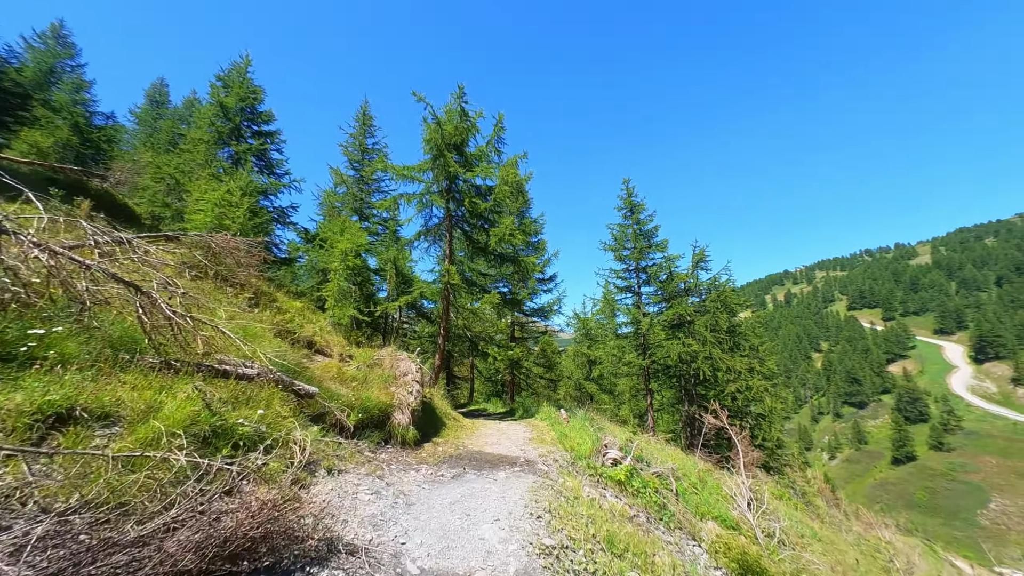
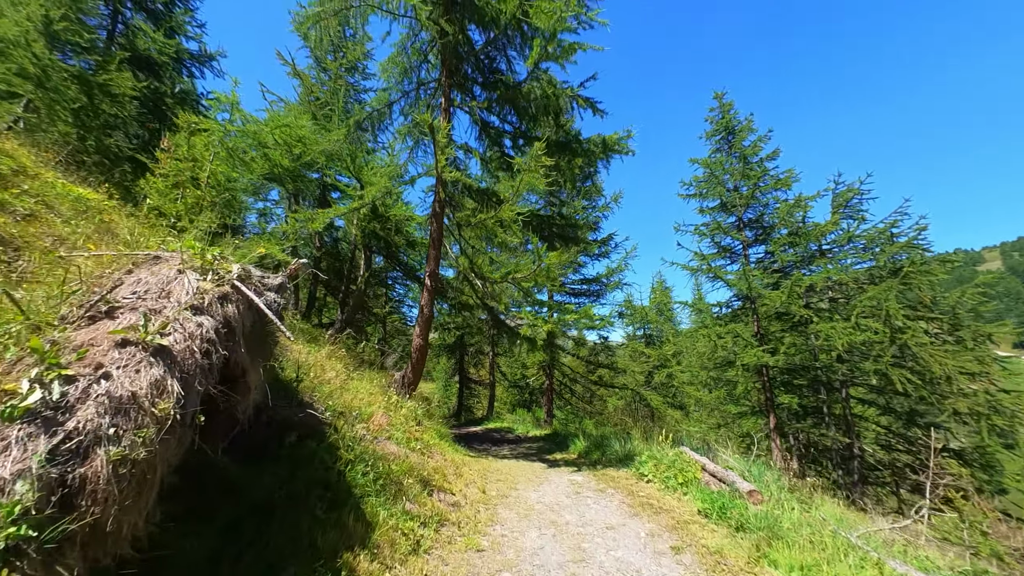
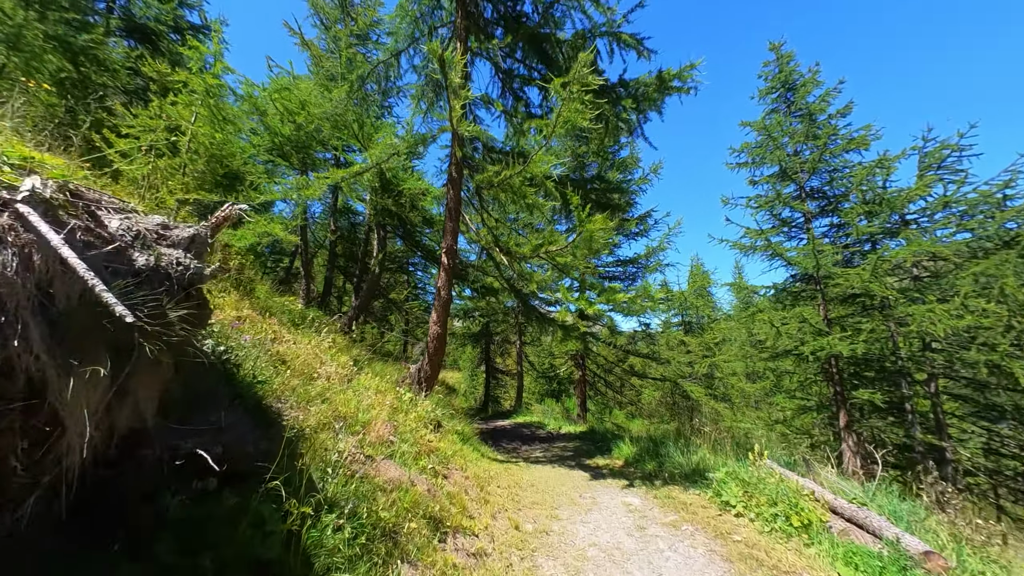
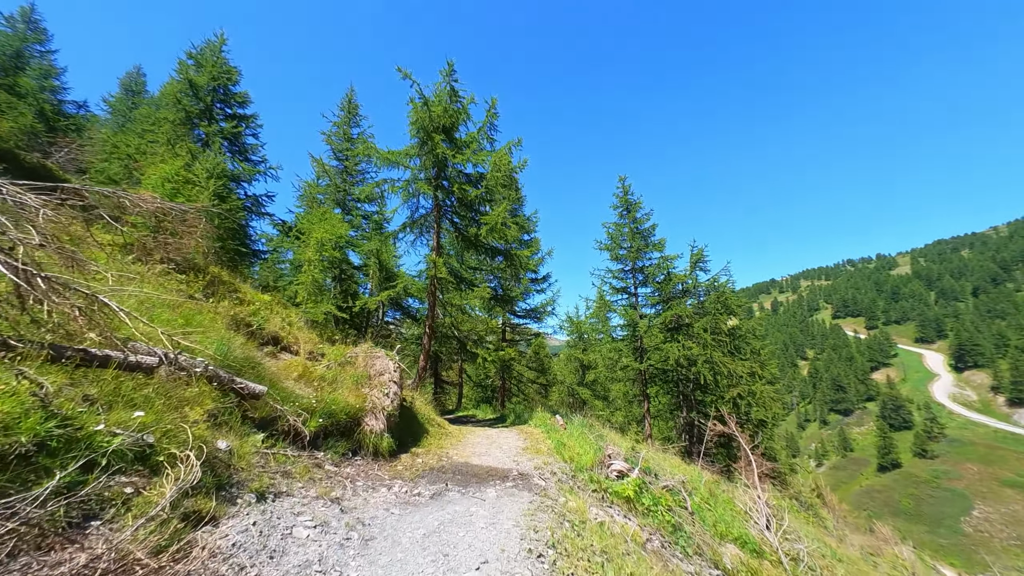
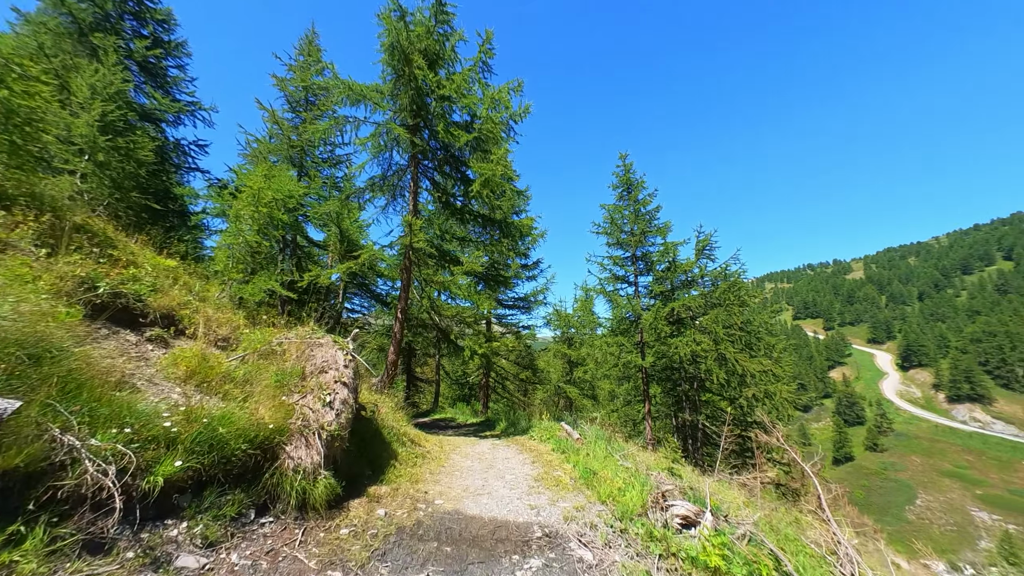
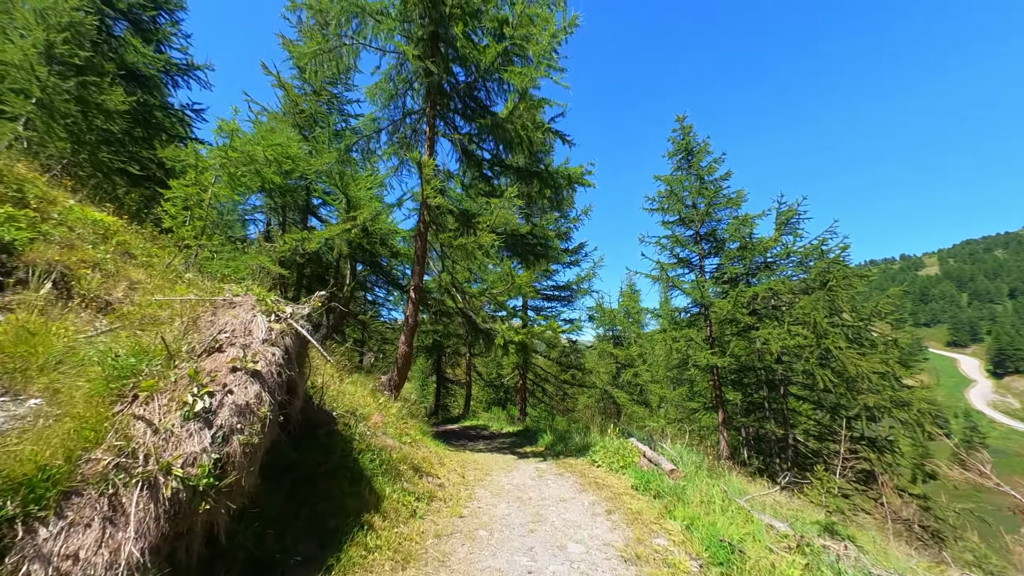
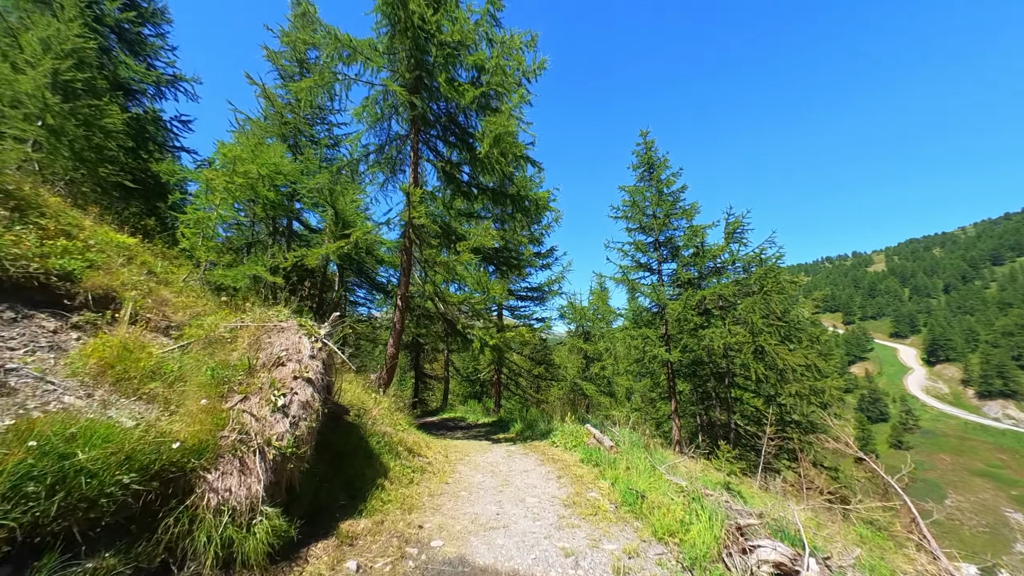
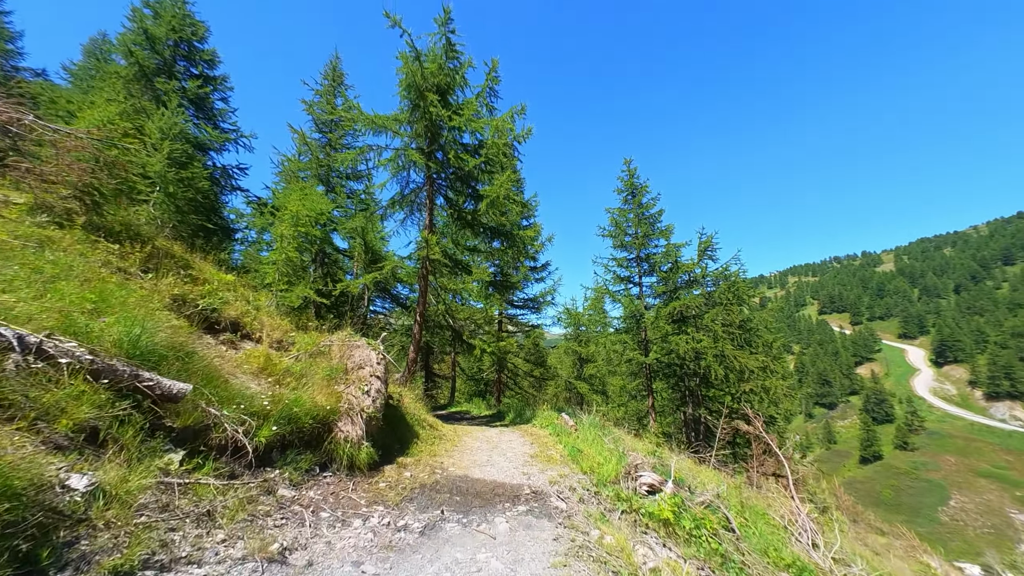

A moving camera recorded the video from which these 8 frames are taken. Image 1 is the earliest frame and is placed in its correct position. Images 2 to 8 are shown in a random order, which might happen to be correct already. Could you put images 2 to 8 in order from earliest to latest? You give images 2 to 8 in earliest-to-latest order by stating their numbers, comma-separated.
4, 8, 5, 7, 6, 2, 3
